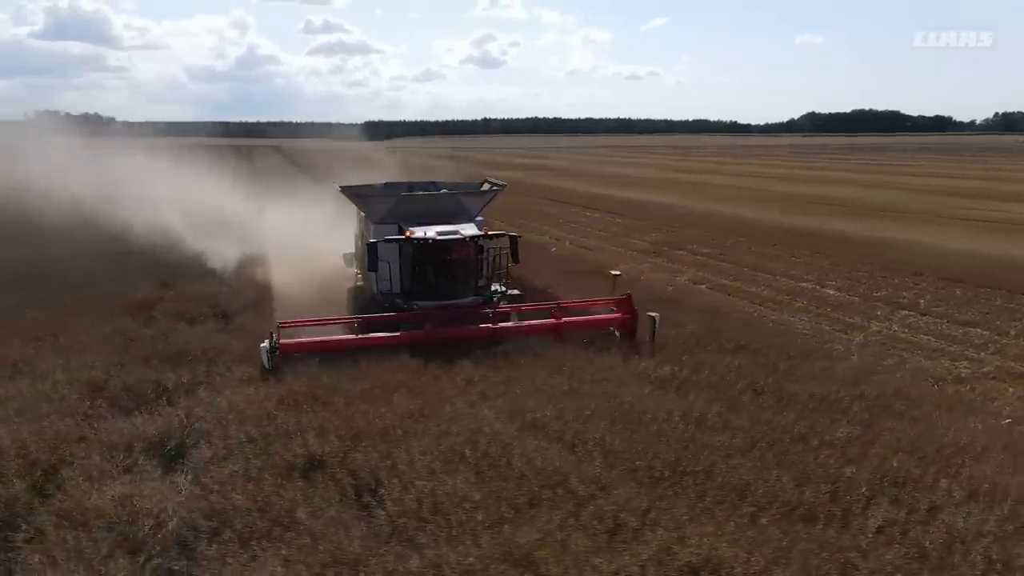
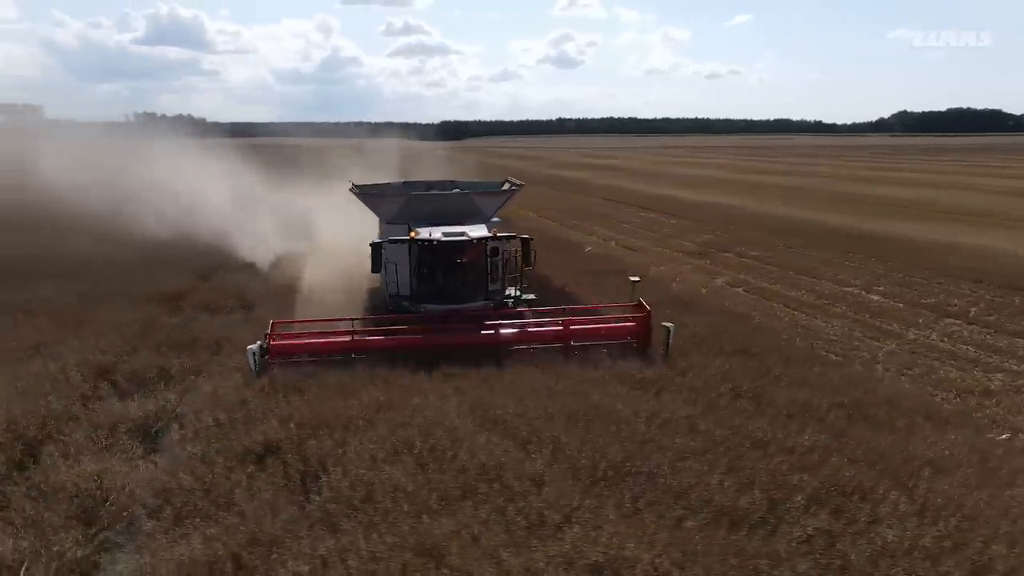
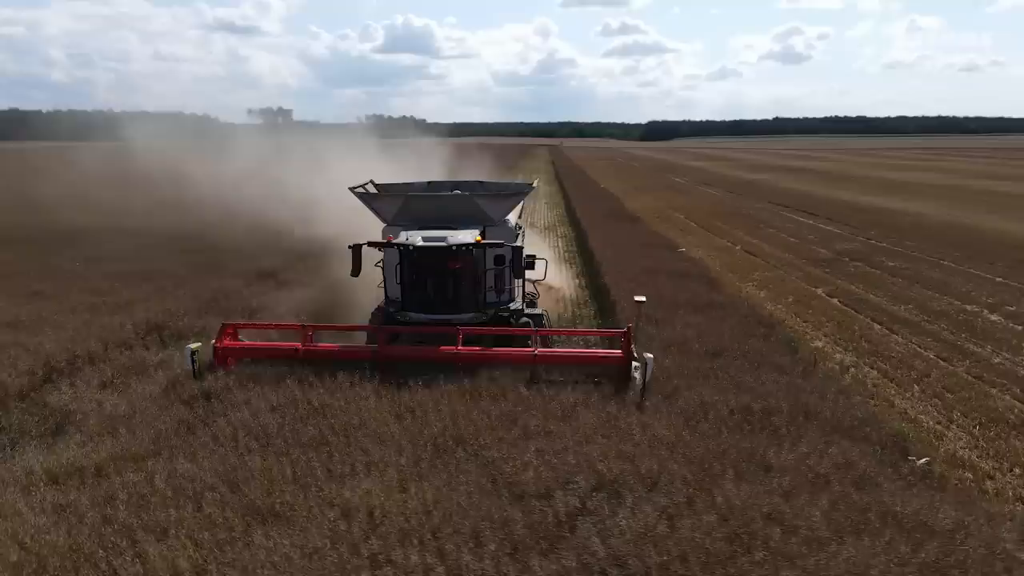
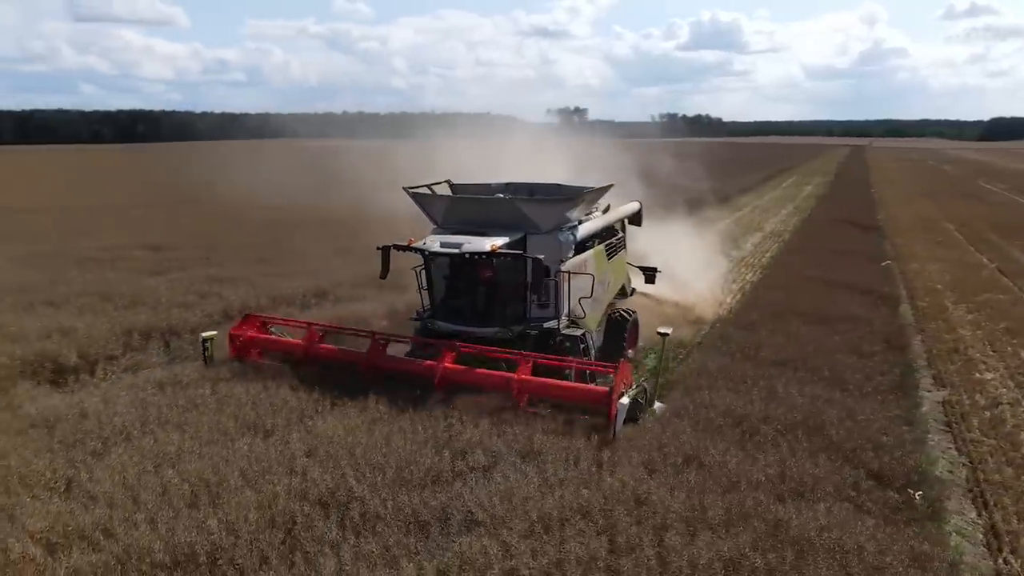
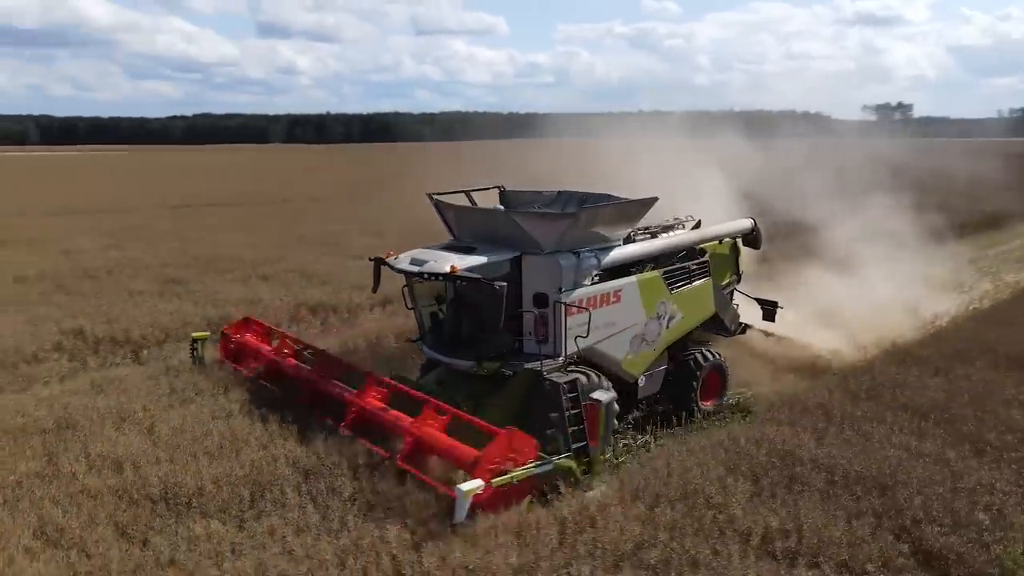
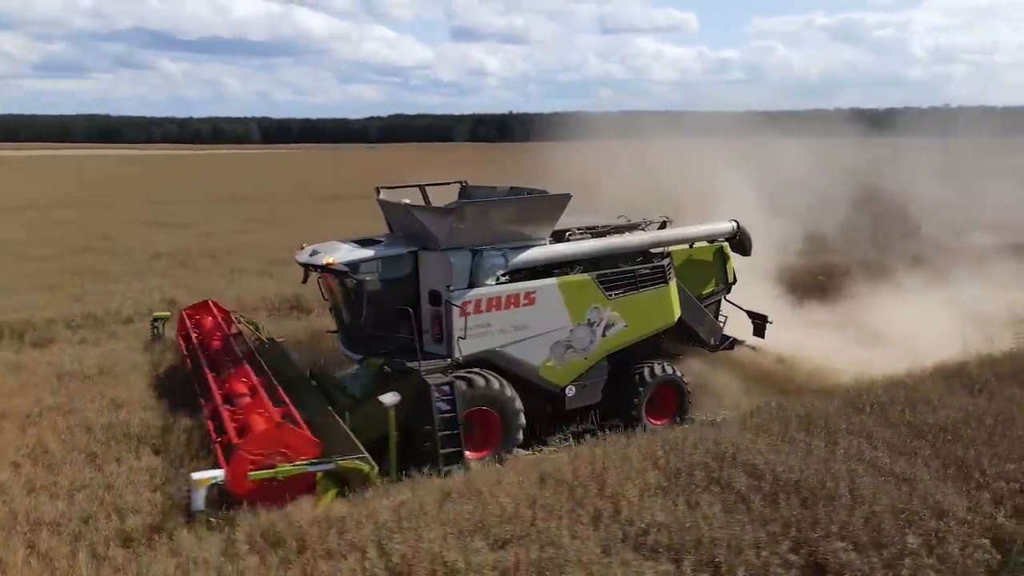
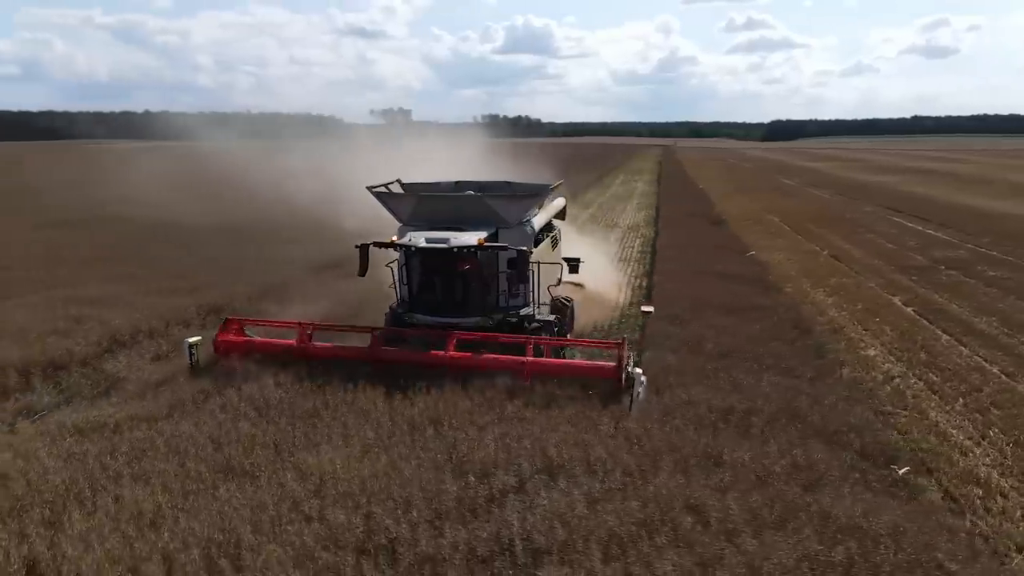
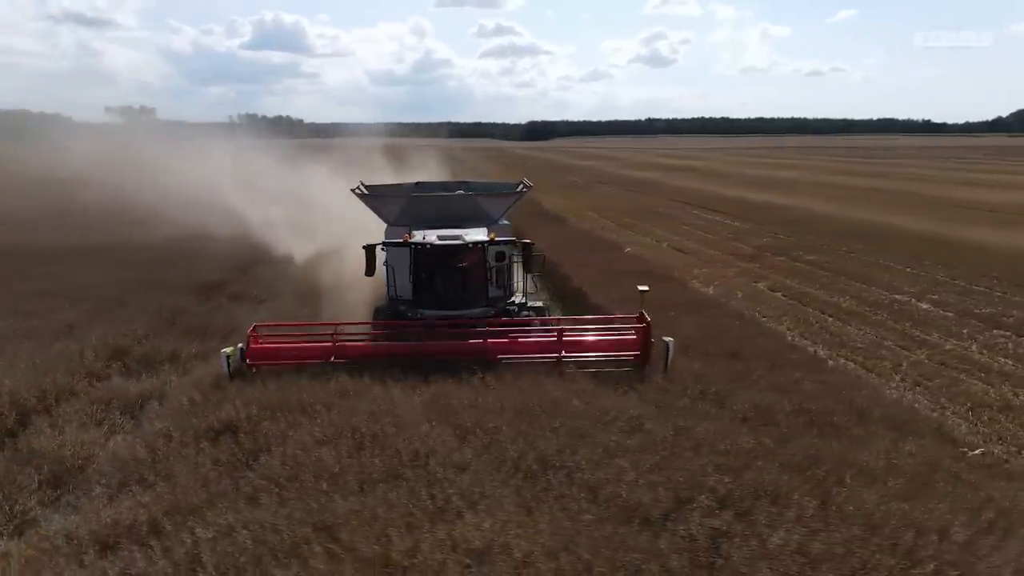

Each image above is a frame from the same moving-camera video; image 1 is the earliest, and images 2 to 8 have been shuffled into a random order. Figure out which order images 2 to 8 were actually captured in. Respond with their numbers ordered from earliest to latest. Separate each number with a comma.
2, 8, 3, 7, 4, 5, 6
